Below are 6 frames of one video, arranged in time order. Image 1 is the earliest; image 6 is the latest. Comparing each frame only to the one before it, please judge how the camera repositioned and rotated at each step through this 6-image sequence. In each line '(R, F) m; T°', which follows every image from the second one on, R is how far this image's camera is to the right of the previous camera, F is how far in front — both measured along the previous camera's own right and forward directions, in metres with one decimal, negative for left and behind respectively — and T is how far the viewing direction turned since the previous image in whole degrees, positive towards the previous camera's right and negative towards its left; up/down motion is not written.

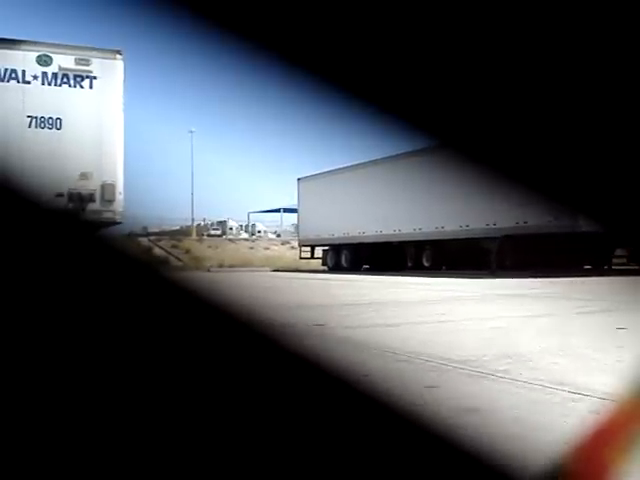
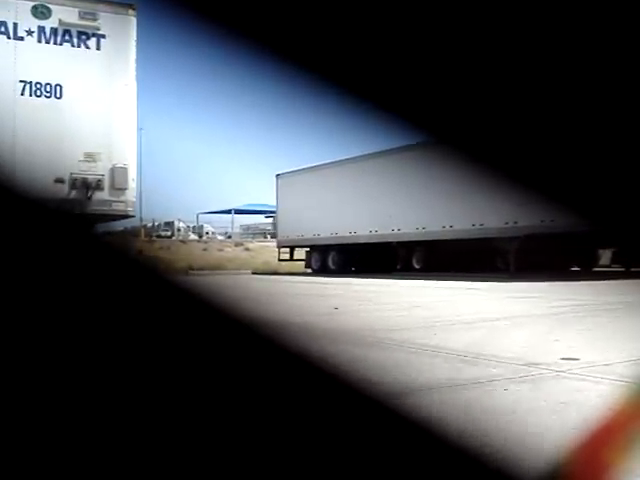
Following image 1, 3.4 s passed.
(-0.7, +1.1) m; +4°
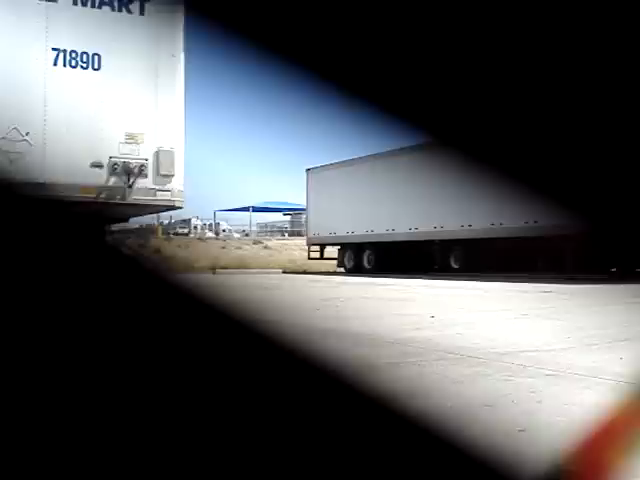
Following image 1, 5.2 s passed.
(-0.3, +0.7) m; -1°
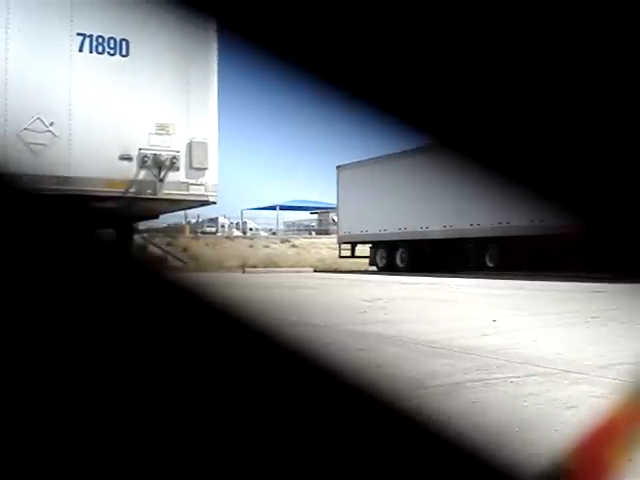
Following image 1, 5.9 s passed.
(-0.1, +0.3) m; -2°
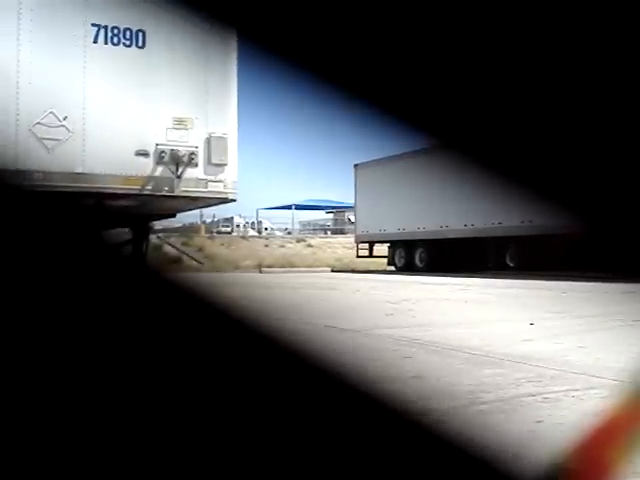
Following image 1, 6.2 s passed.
(0.0, +0.2) m; -1°
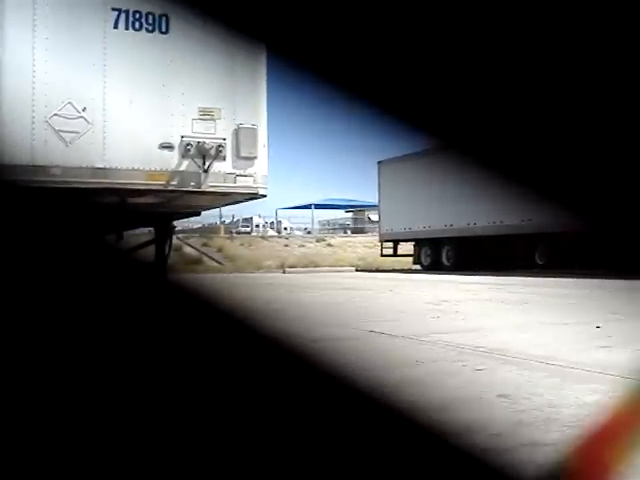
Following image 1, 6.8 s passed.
(-0.1, +0.3) m; -1°
